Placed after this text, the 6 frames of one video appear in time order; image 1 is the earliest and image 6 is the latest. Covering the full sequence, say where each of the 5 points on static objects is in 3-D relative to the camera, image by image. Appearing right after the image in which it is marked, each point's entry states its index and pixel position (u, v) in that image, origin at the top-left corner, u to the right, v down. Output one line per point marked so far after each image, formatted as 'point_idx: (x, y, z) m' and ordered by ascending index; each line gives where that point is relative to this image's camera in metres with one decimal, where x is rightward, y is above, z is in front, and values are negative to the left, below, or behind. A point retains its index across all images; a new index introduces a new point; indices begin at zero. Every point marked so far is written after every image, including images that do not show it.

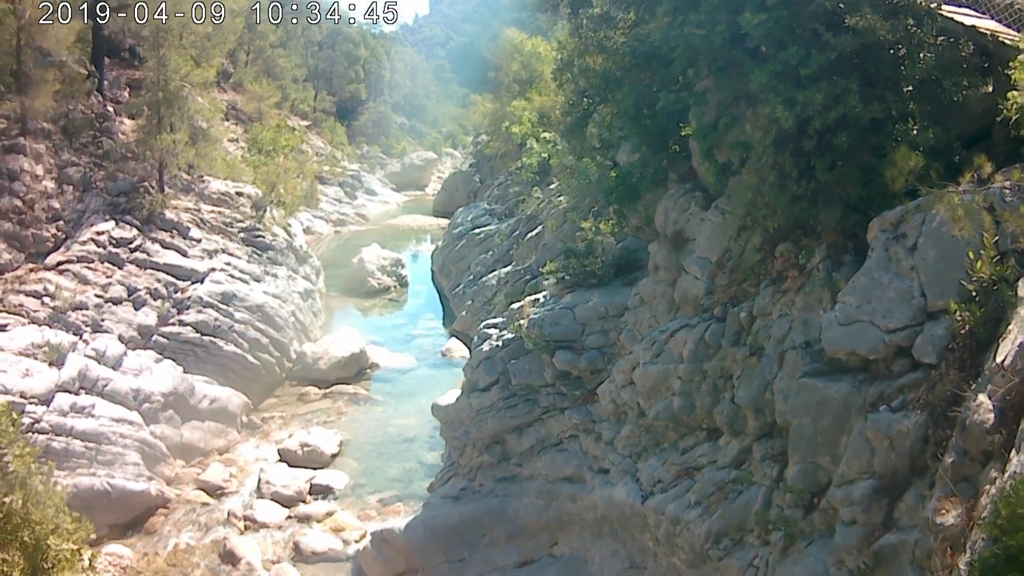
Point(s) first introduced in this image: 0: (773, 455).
0: (+3.0, -1.6, +9.2) m
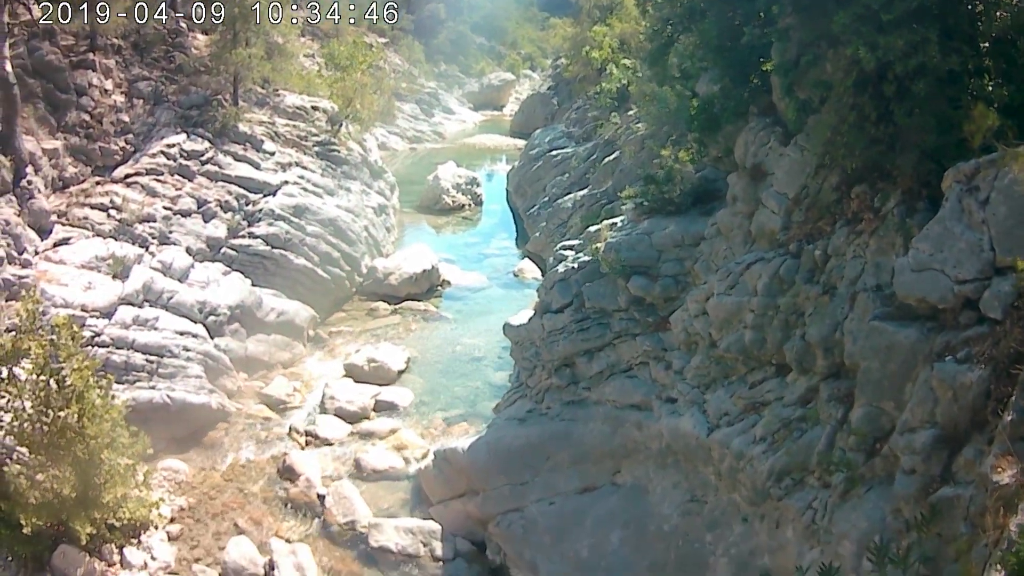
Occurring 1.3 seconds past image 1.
0: (+3.4, -1.0, +8.5) m
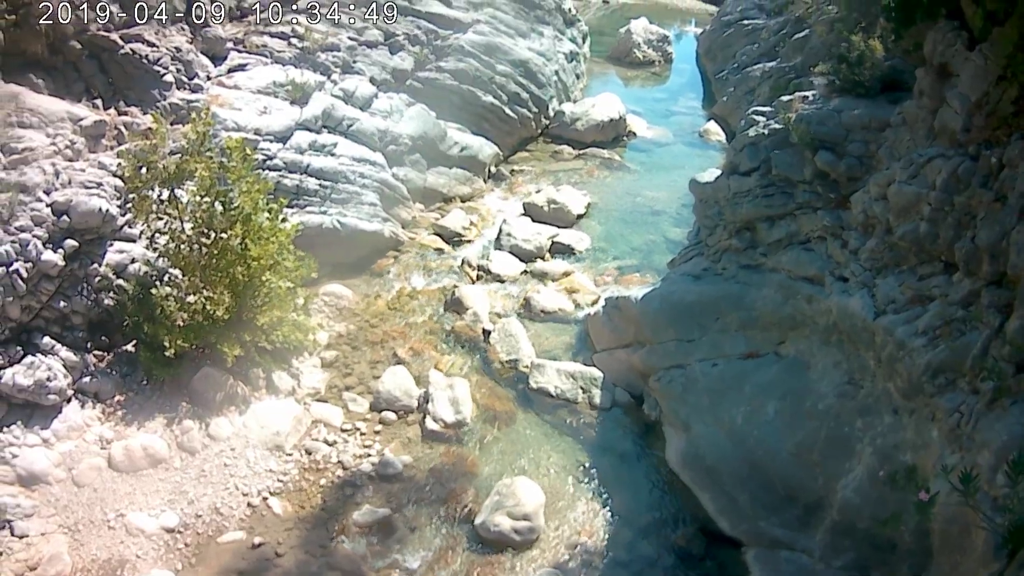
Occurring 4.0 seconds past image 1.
0: (+4.5, -0.3, +7.8) m
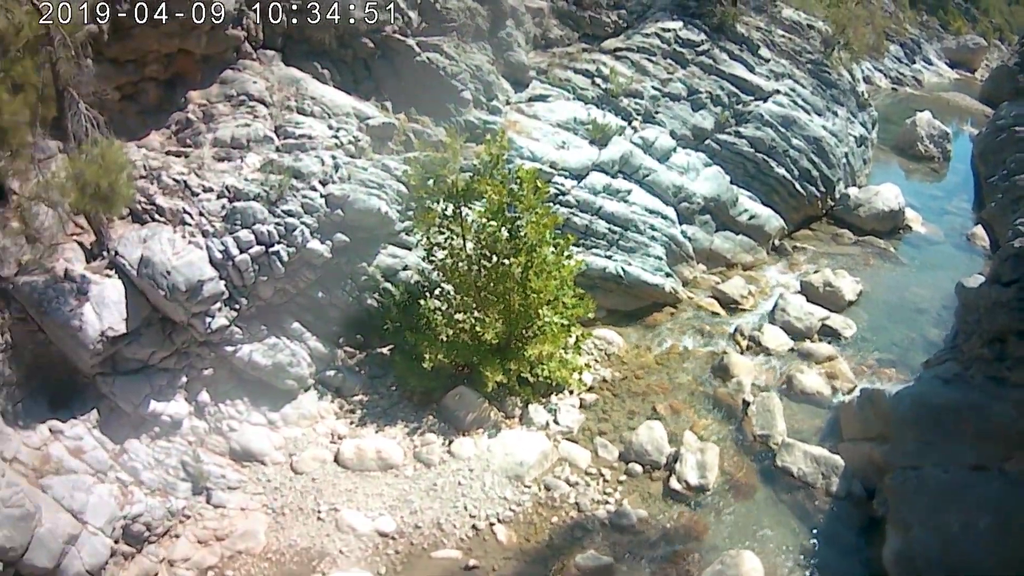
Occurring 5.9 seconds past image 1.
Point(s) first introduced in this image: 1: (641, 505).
0: (+6.9, -1.7, +7.8) m
1: (+1.2, -2.1, +8.3) m
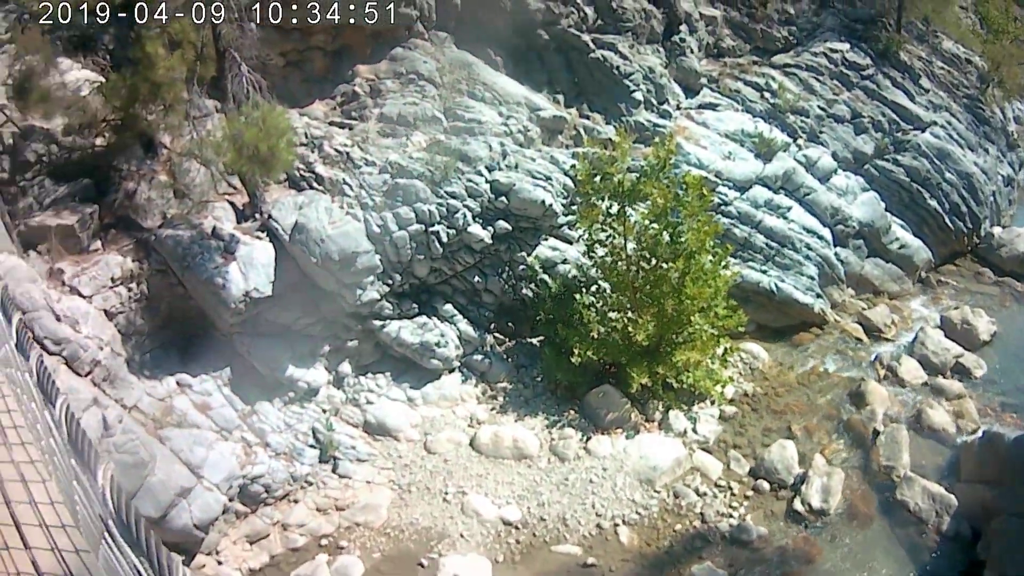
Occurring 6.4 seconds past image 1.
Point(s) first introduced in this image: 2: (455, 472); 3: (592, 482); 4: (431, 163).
0: (+8.2, -2.5, +7.8) m
1: (+2.5, -2.3, +8.4) m
2: (-0.6, -1.8, +8.2) m
3: (+0.8, -1.9, +8.2) m
4: (-0.9, +1.3, +8.8) m
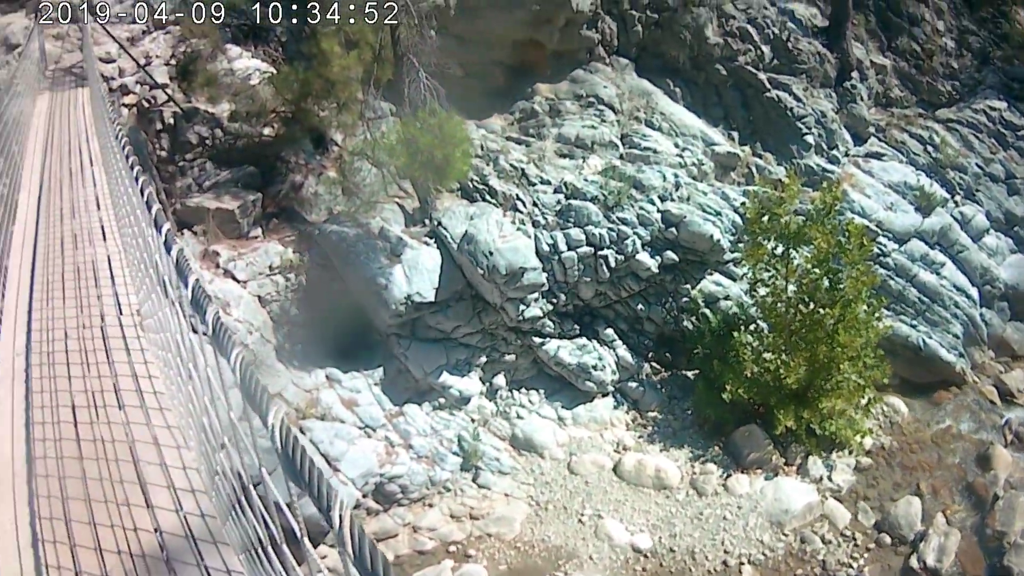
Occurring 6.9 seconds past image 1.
0: (+9.5, -3.6, +7.6) m
1: (+3.9, -2.9, +8.3) m
2: (+0.9, -2.1, +8.3) m
3: (+2.2, -2.3, +8.2) m
4: (+0.9, +1.1, +8.9) m
